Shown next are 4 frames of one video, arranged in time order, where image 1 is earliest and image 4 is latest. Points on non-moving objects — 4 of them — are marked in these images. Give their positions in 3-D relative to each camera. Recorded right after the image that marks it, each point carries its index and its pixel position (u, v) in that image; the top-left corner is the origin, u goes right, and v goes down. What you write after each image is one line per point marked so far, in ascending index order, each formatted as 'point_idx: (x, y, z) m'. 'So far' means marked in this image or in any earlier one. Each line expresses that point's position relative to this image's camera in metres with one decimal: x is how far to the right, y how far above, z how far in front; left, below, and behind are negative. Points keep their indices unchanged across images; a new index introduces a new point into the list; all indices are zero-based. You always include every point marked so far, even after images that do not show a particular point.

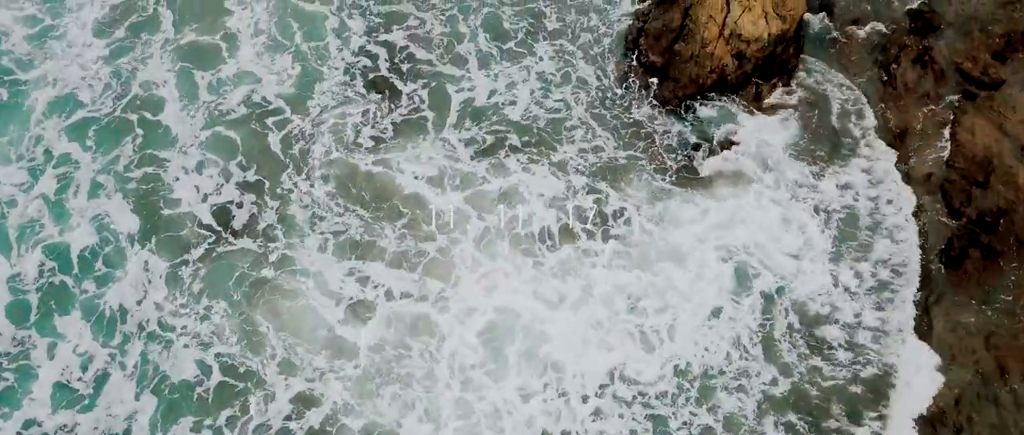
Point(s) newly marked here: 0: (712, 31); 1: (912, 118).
0: (+4.6, +4.6, +20.0) m
1: (+9.1, +2.1, +19.2) m
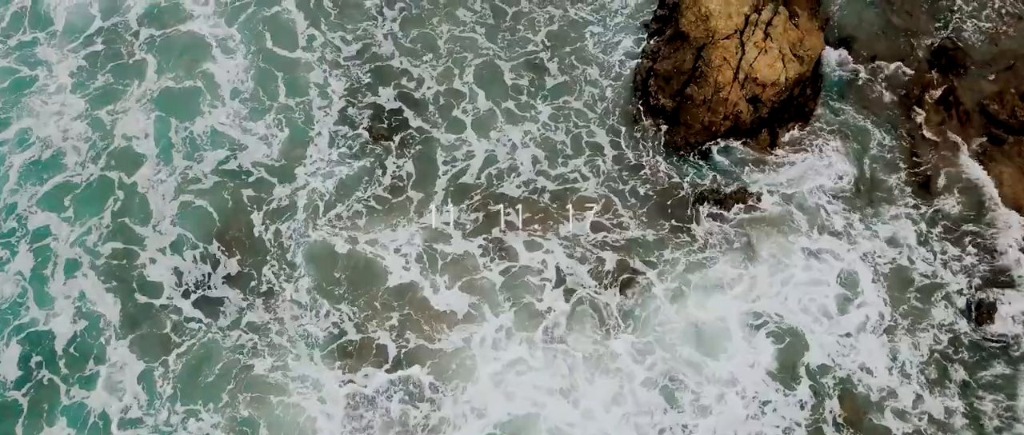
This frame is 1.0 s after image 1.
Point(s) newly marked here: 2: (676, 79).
0: (+4.7, +3.3, +18.9) m
1: (+9.2, +0.9, +18.3) m
2: (+3.7, +3.2, +19.3) m
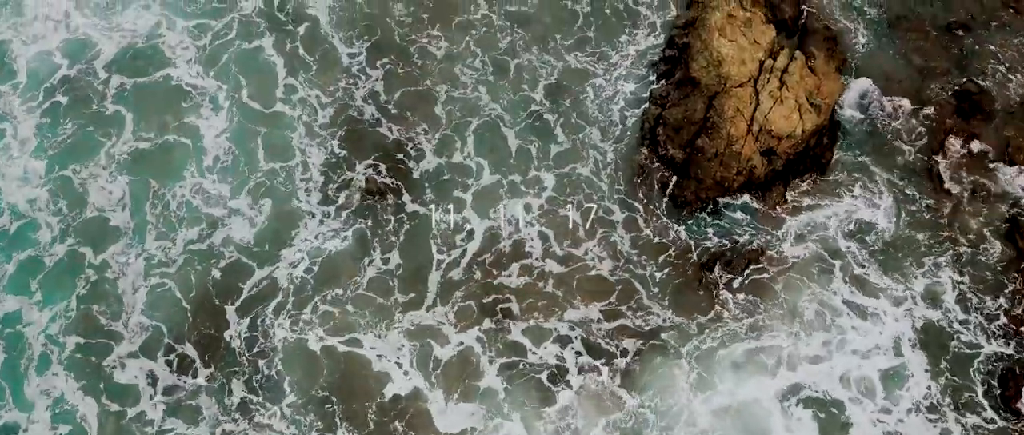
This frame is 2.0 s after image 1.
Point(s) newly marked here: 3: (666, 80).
0: (+4.8, +1.9, +17.8) m
1: (+9.3, -0.5, +17.5) m
2: (+3.7, +1.8, +18.3) m
3: (+3.4, +3.1, +19.0) m
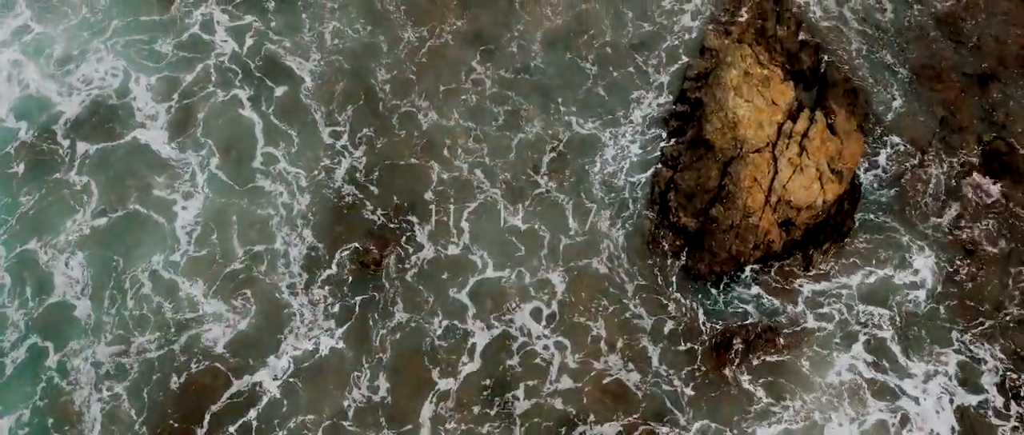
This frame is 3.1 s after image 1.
0: (+4.8, +0.2, +16.5) m
1: (+9.4, -2.1, +16.4) m
2: (+3.7, +0.2, +16.9) m
3: (+3.4, +1.5, +17.7) m
